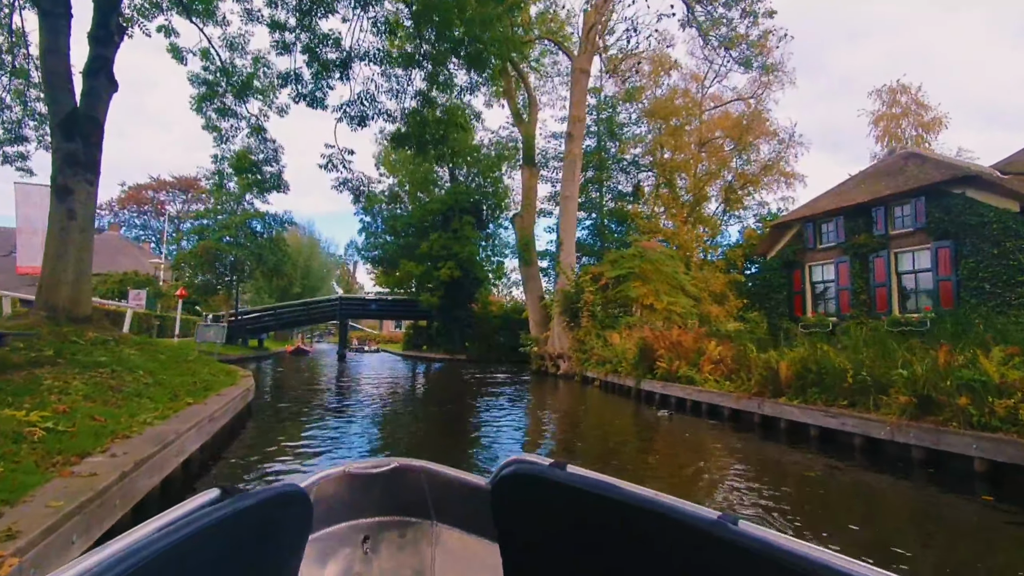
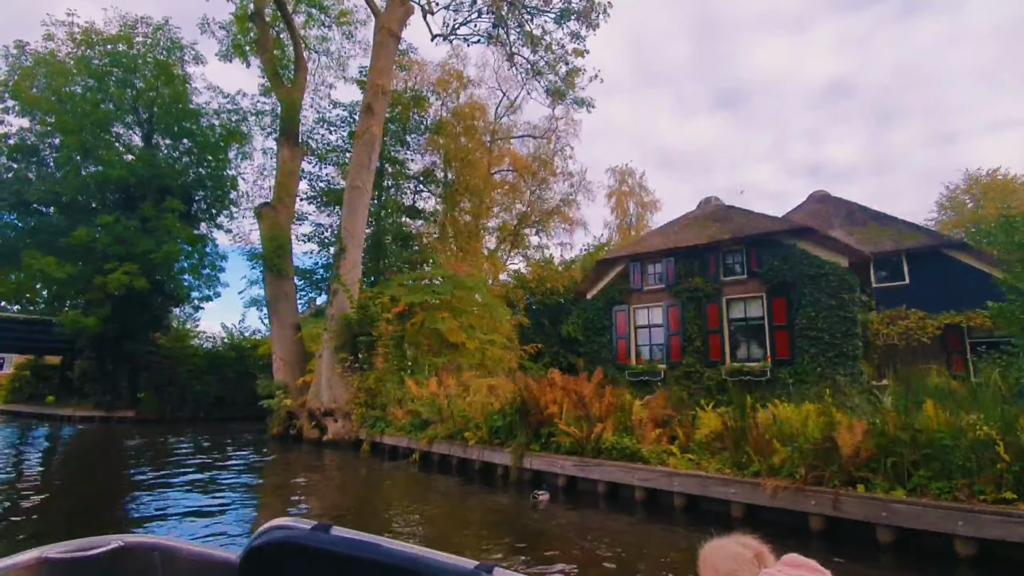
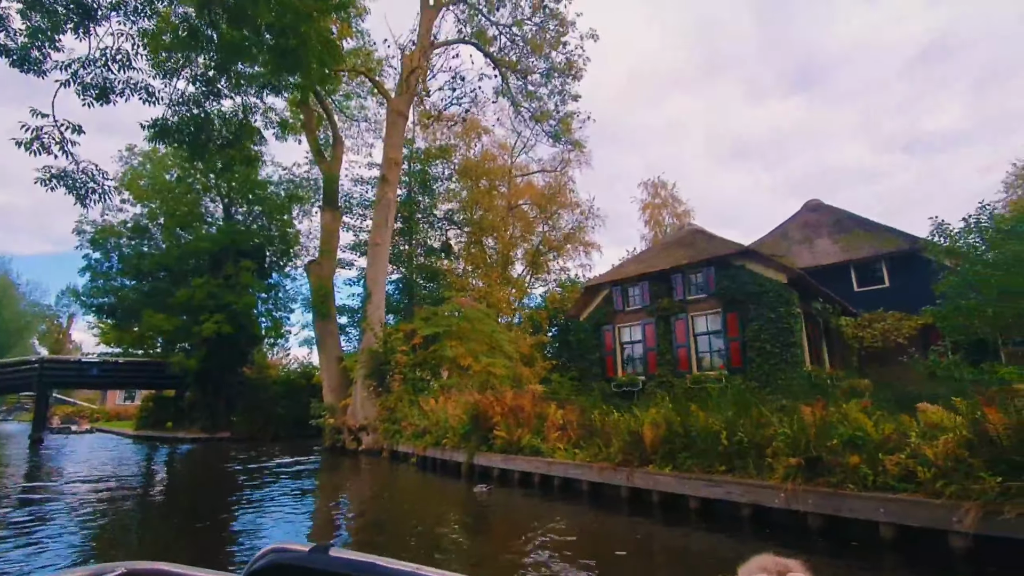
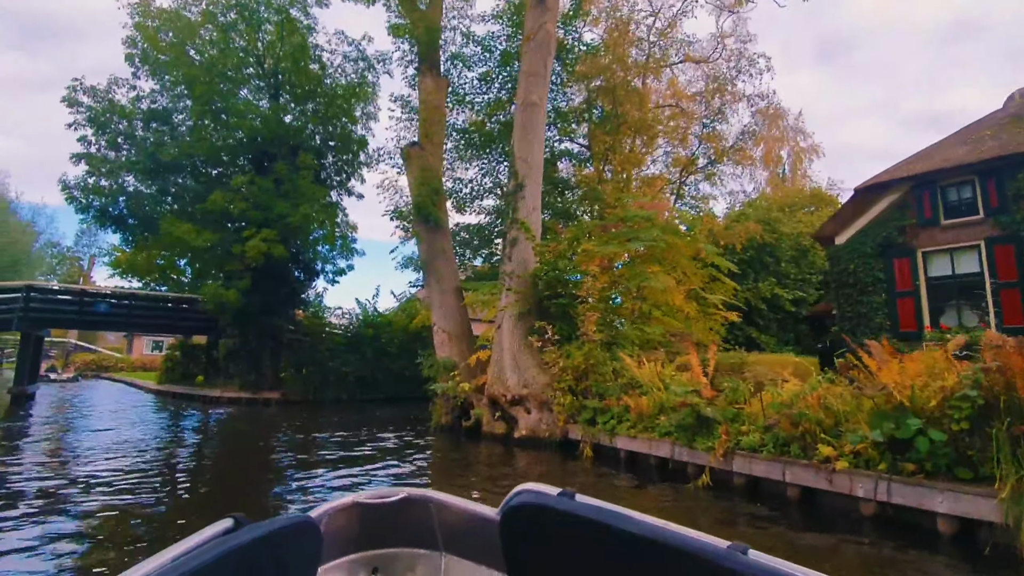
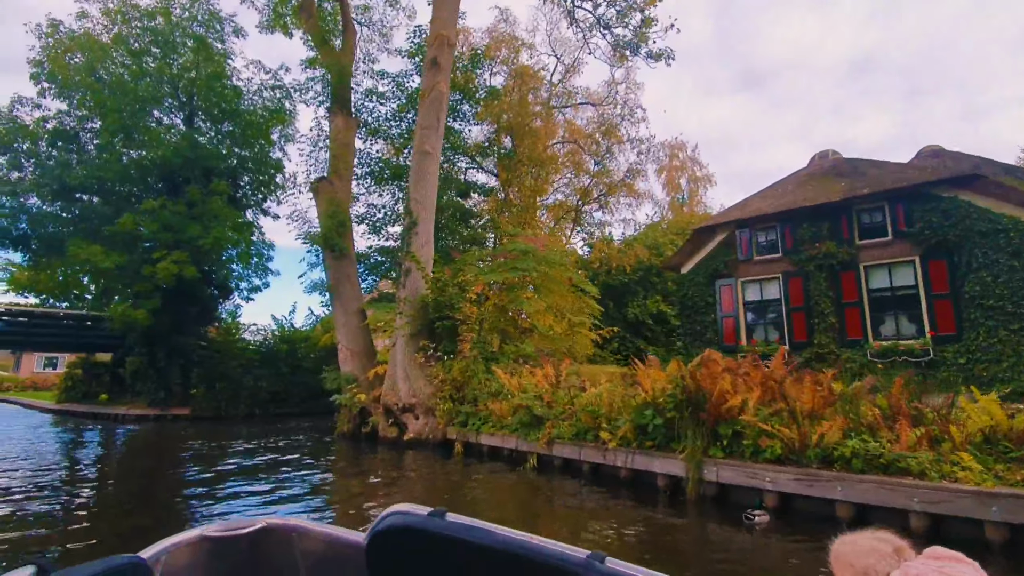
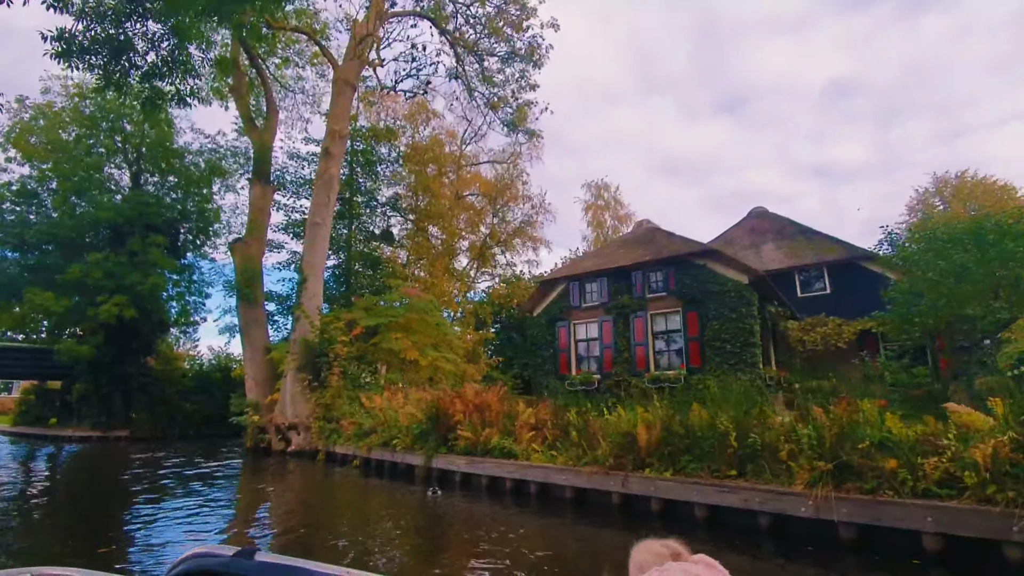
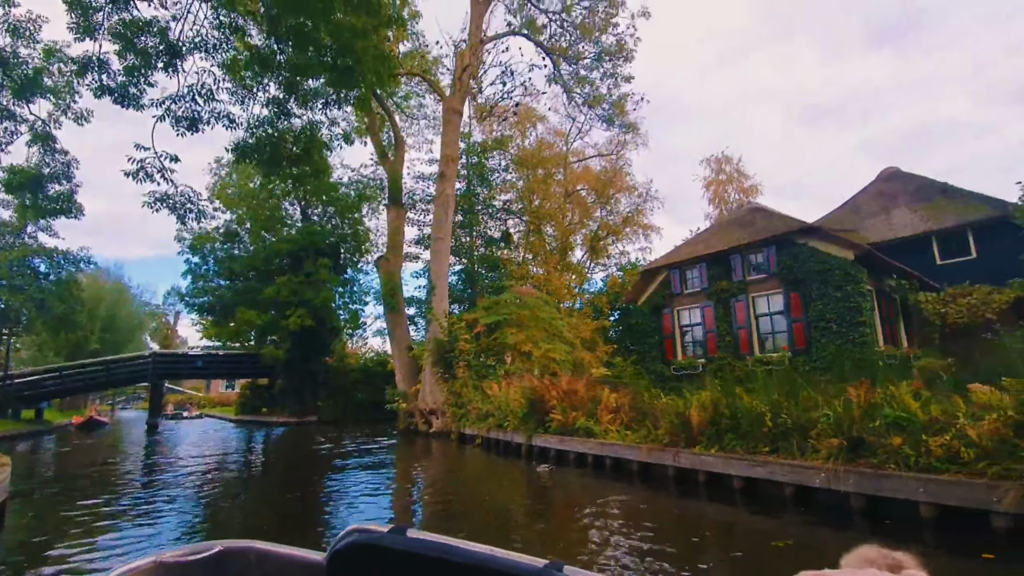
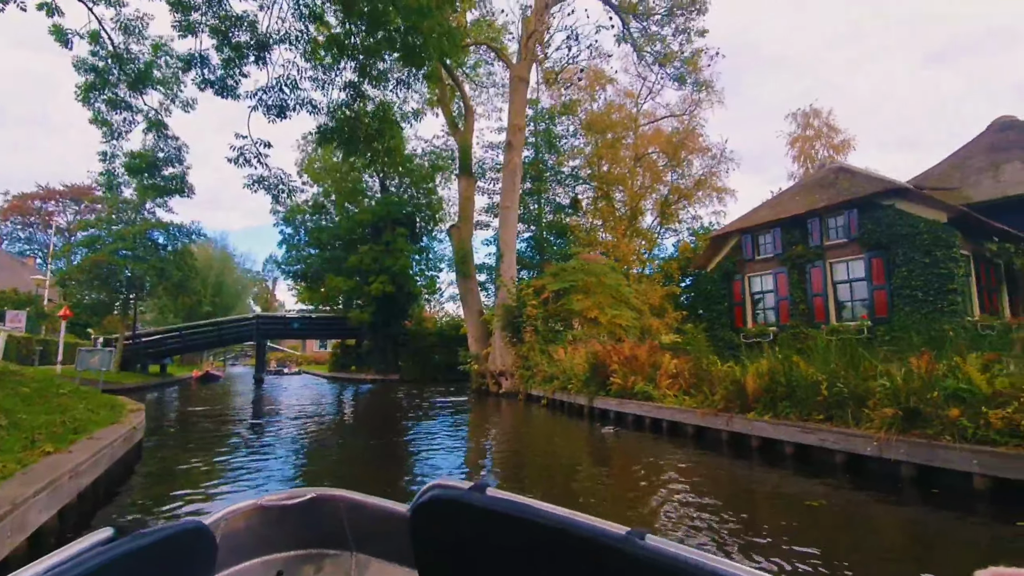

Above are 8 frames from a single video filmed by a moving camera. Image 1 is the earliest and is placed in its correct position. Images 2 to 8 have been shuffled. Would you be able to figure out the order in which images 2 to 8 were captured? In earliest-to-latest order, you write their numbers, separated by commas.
8, 7, 3, 6, 2, 5, 4
